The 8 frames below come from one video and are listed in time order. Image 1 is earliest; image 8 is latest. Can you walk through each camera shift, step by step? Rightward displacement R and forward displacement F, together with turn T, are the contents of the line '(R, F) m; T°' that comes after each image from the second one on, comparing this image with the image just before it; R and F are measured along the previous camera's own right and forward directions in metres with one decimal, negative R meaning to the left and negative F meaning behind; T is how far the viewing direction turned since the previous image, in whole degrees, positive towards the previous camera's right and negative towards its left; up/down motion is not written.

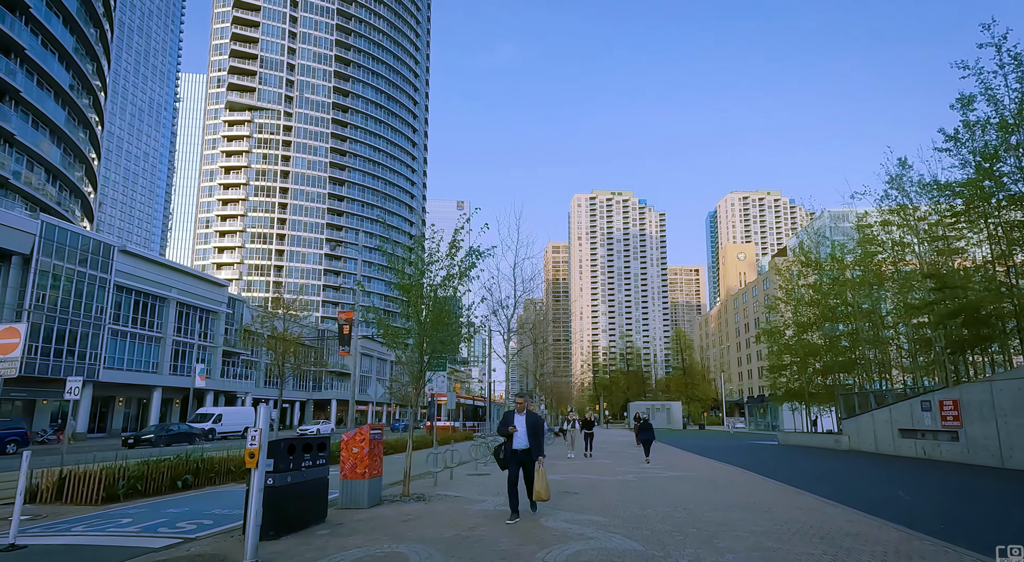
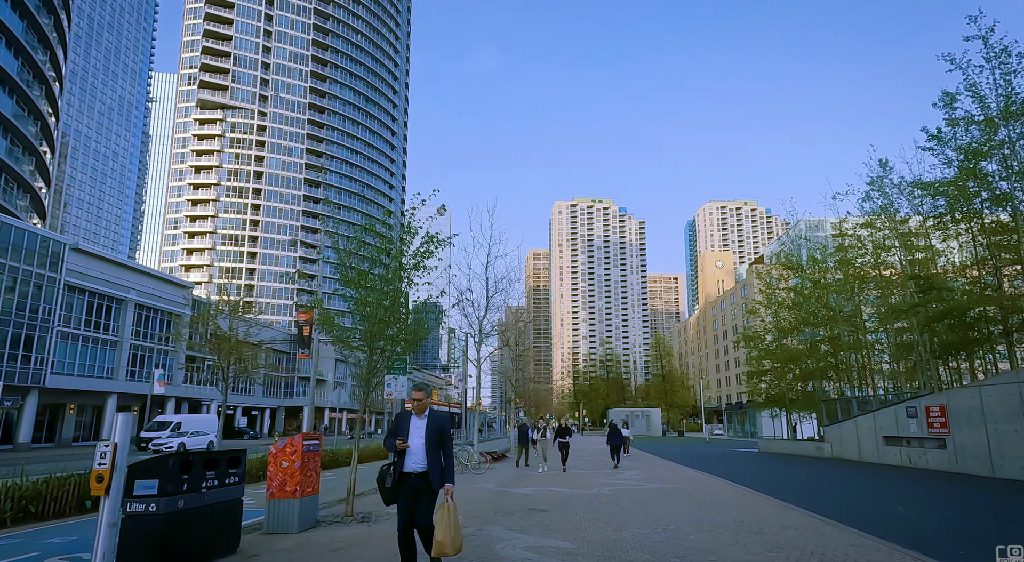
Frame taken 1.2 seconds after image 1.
(+0.3, +1.0) m; +2°
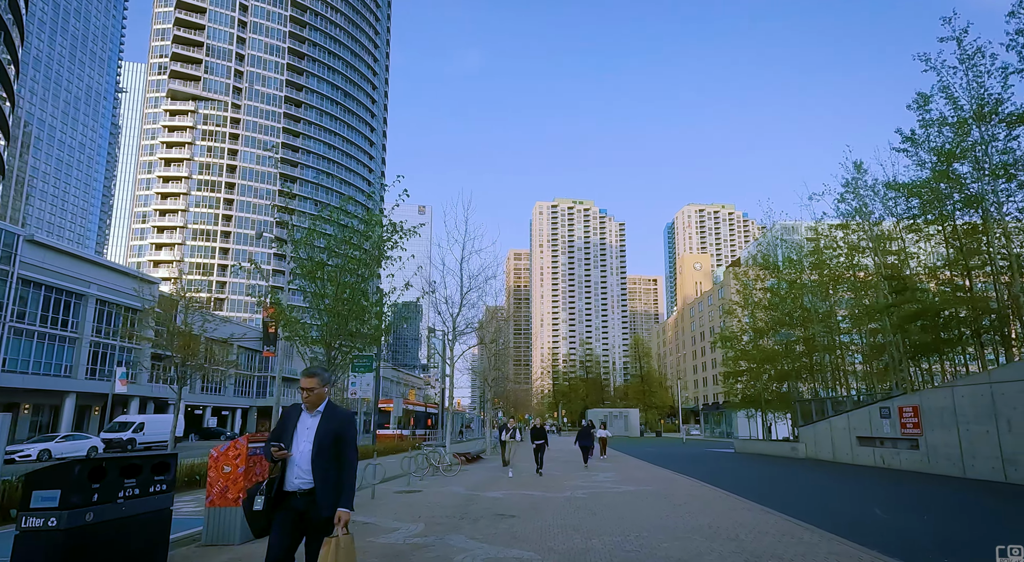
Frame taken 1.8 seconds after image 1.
(+0.2, +0.3) m; +2°
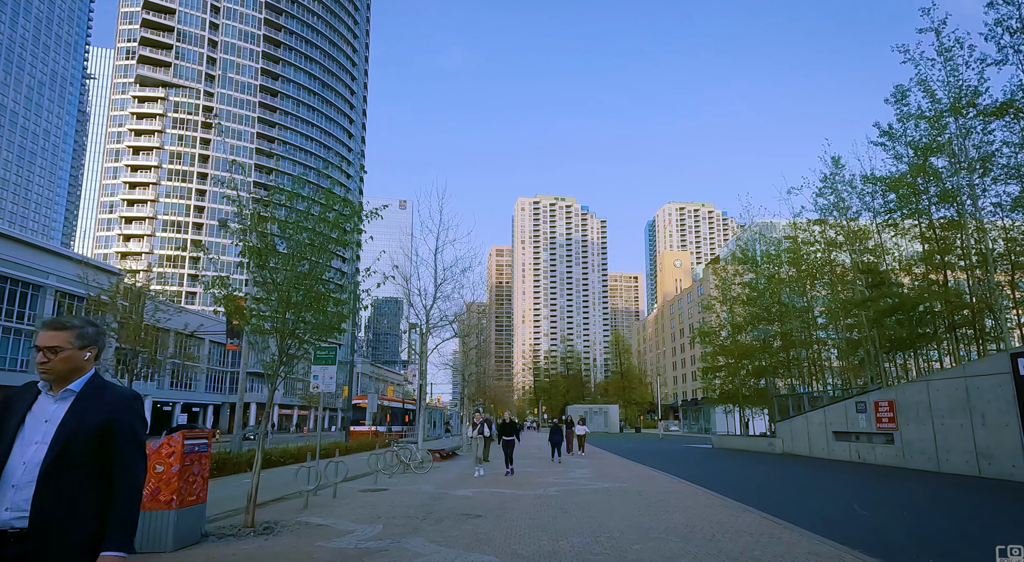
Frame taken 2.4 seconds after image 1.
(+0.2, +0.4) m; +2°
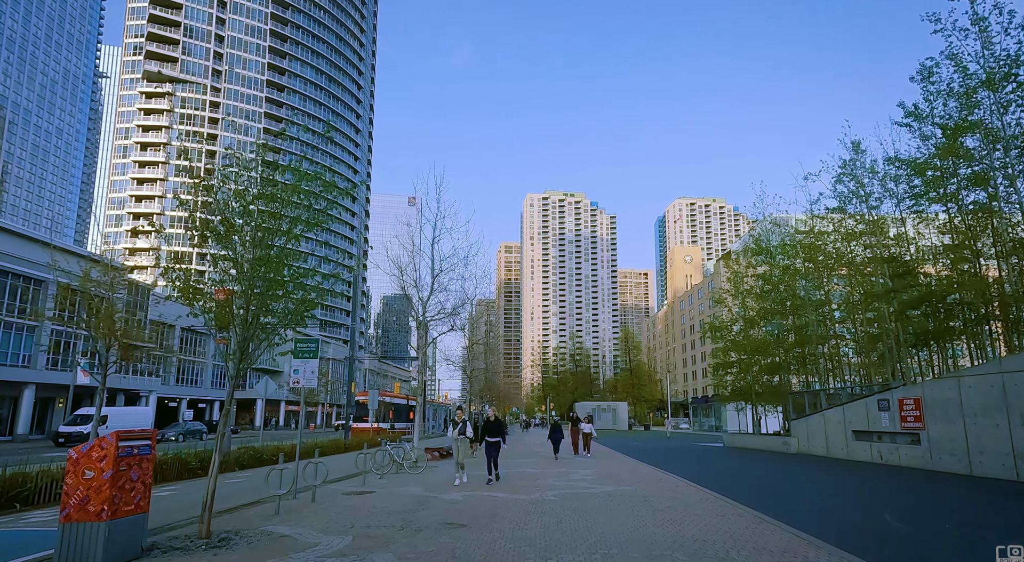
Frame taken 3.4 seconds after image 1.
(+0.3, +1.1) m; -1°
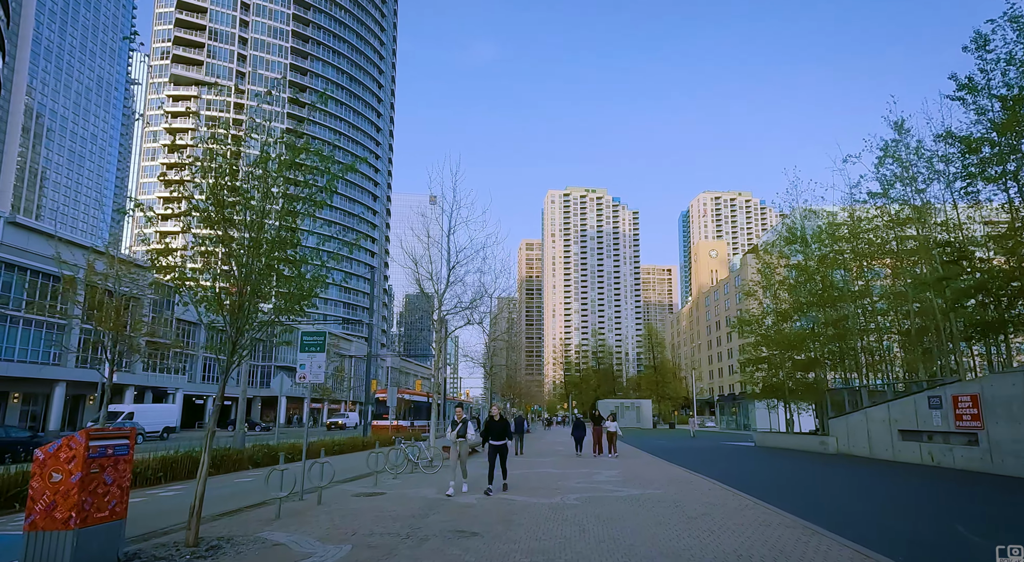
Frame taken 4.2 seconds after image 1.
(0.0, +1.0) m; -2°
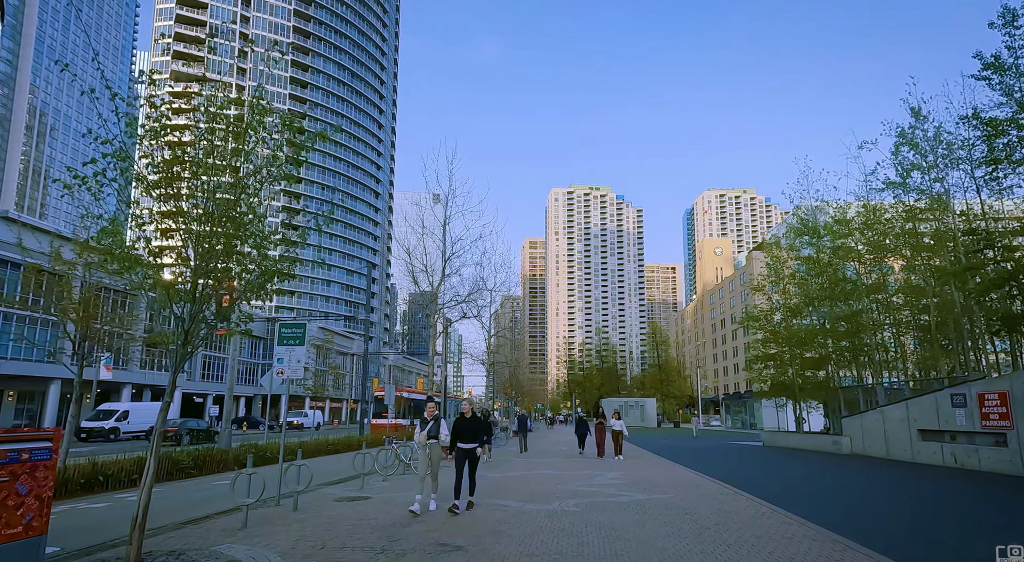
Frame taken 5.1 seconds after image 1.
(+0.2, +0.9) m; 0°
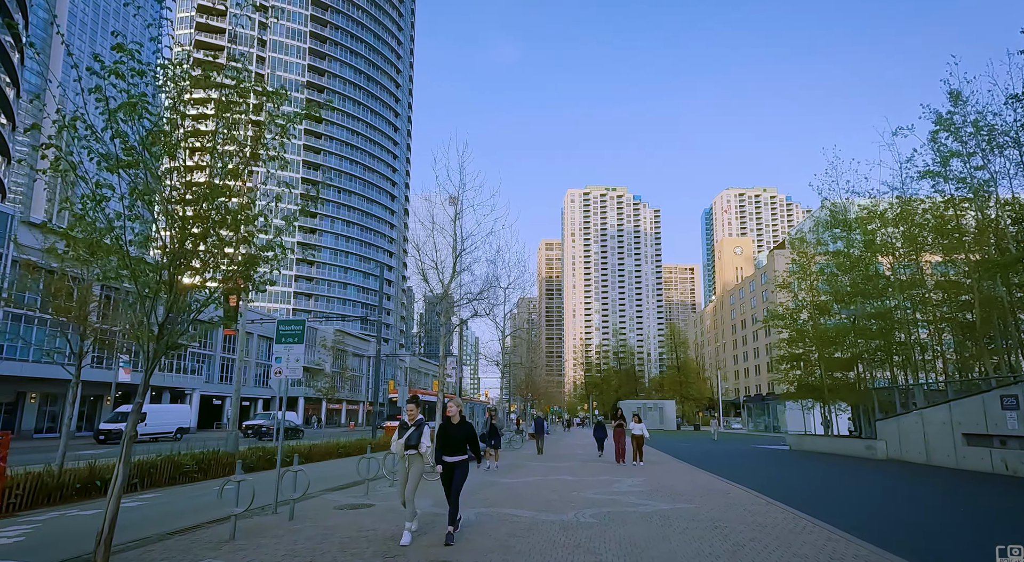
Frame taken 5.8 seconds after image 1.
(+0.1, +0.8) m; -1°
